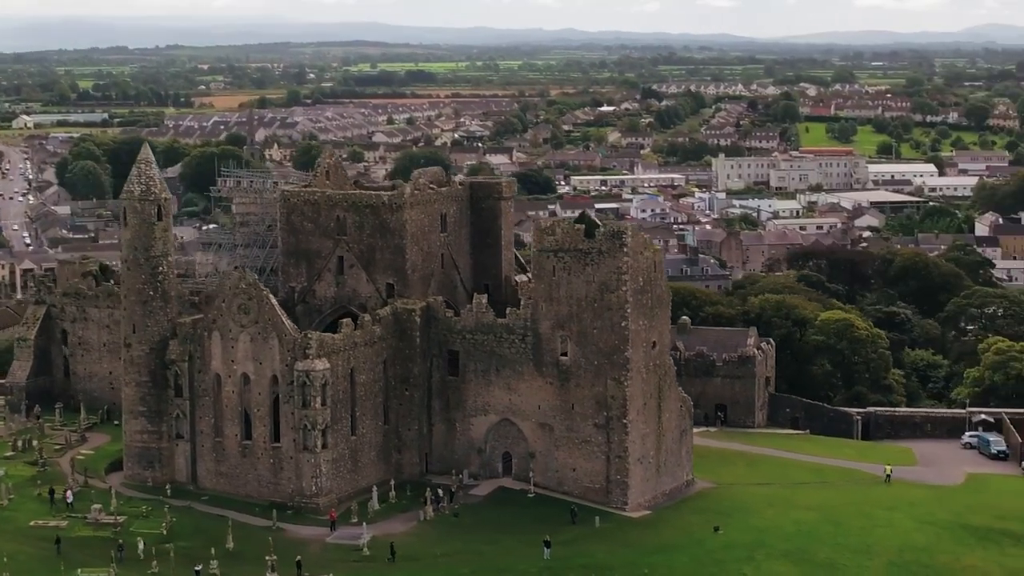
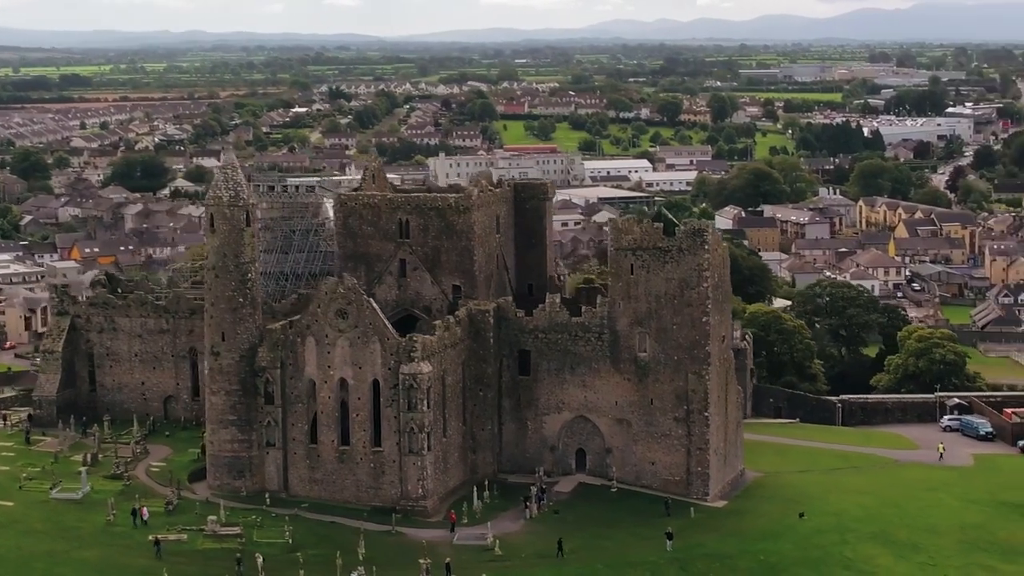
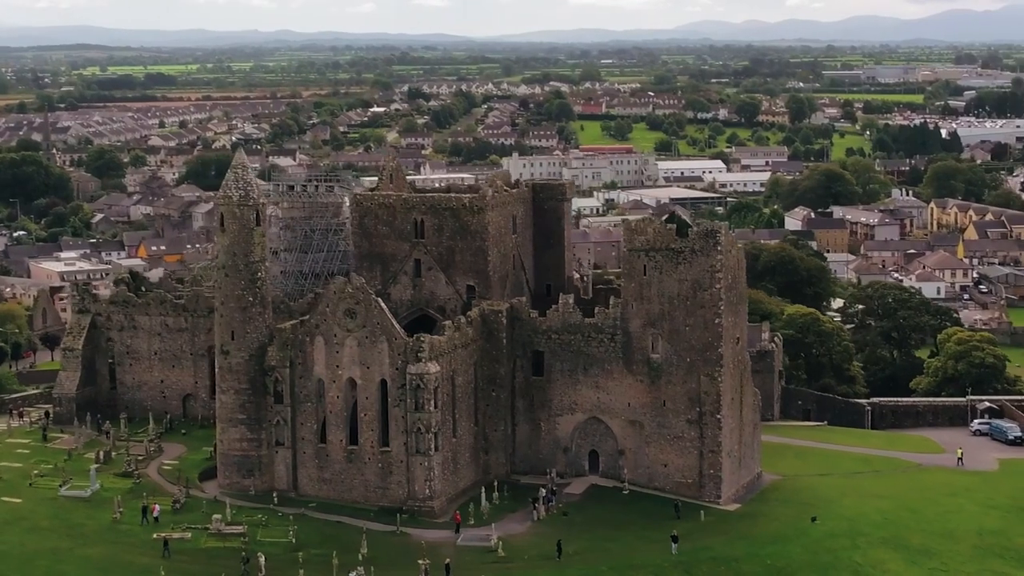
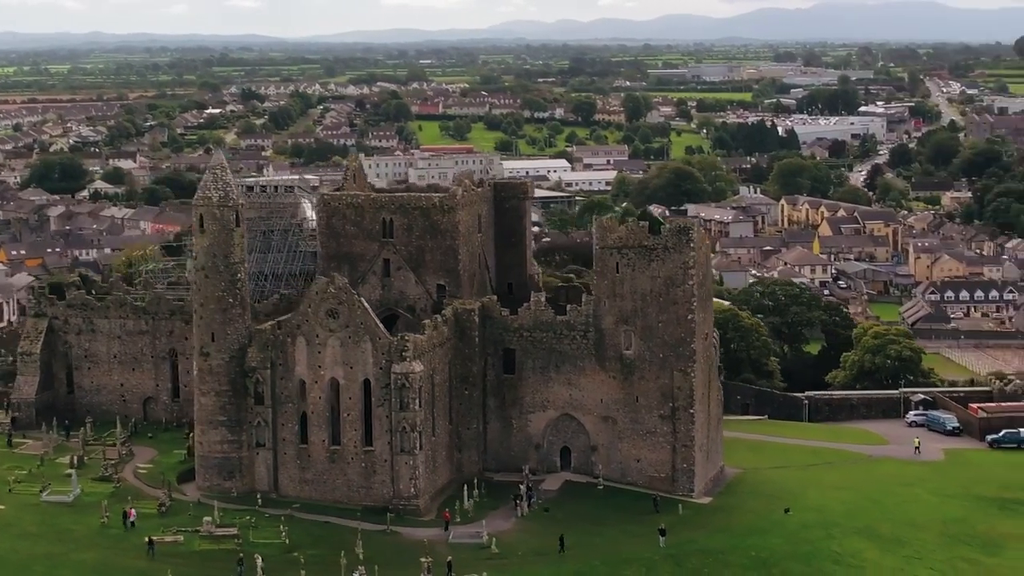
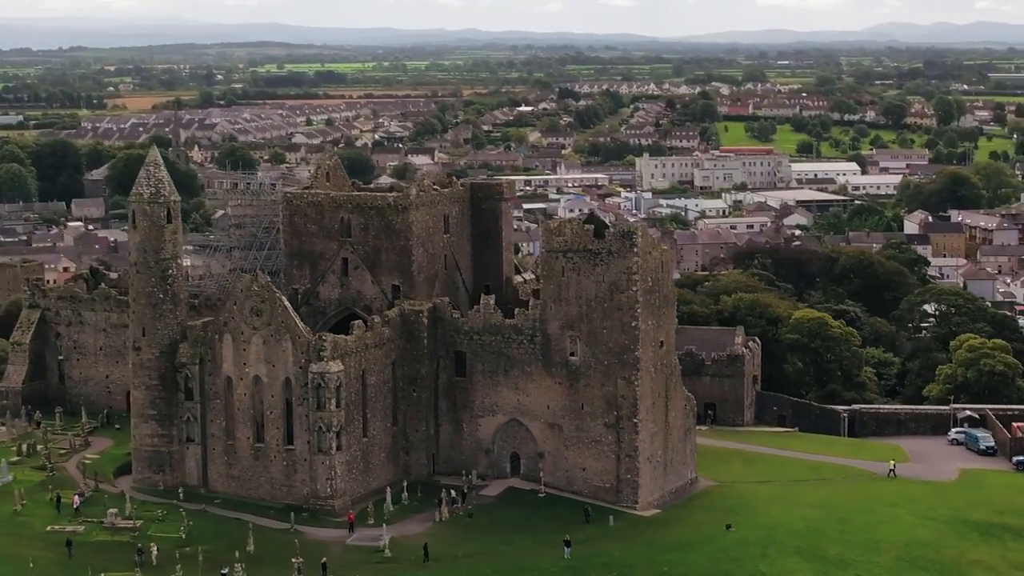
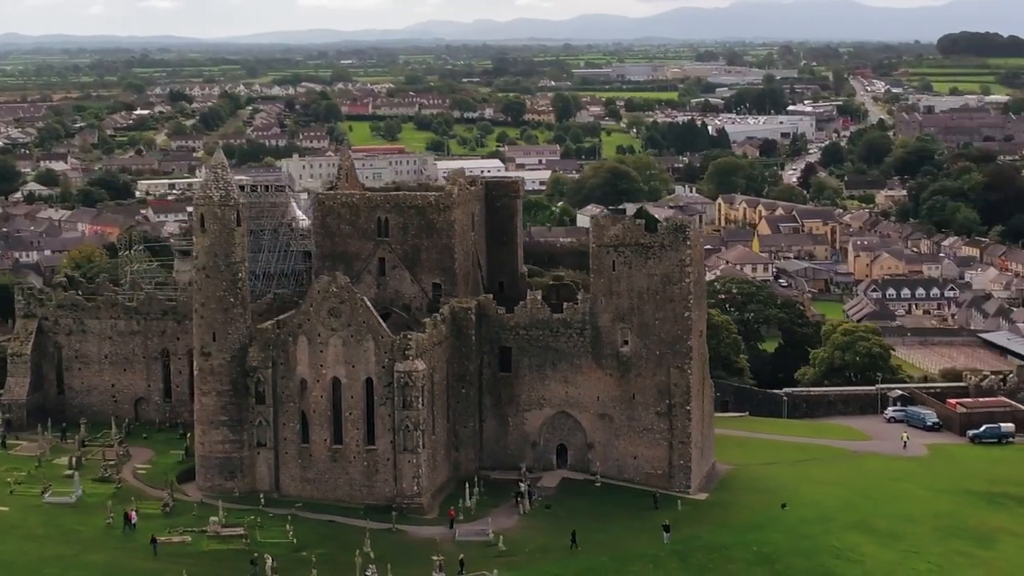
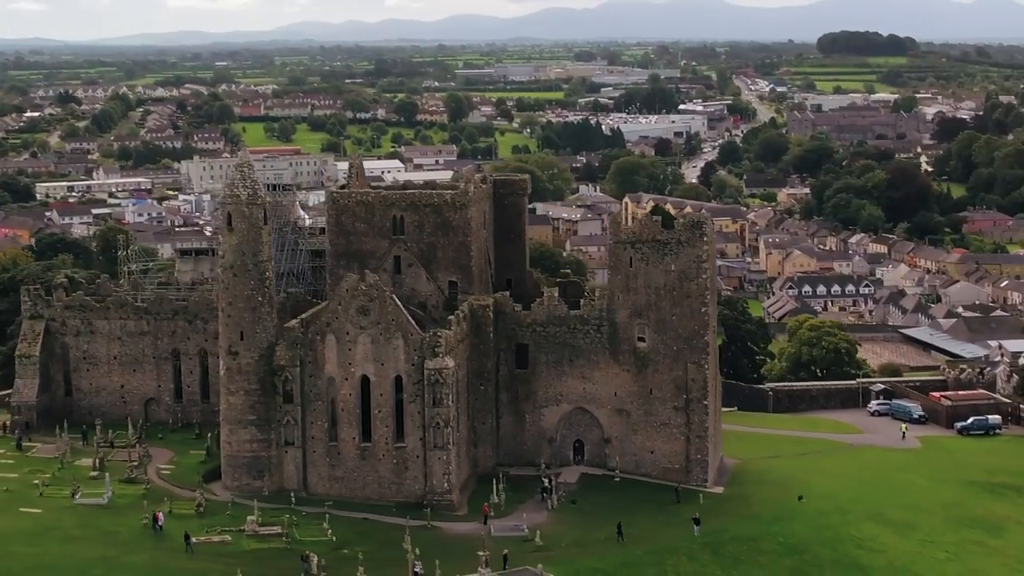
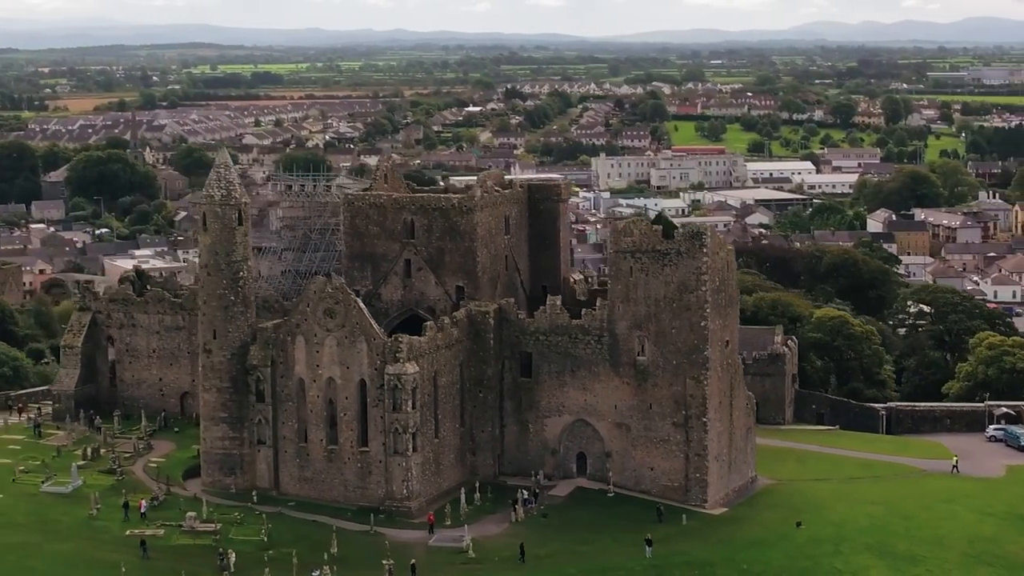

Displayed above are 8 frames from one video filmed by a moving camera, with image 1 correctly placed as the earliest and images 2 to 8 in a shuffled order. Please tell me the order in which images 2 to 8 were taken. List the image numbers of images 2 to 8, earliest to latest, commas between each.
5, 8, 3, 2, 4, 6, 7
